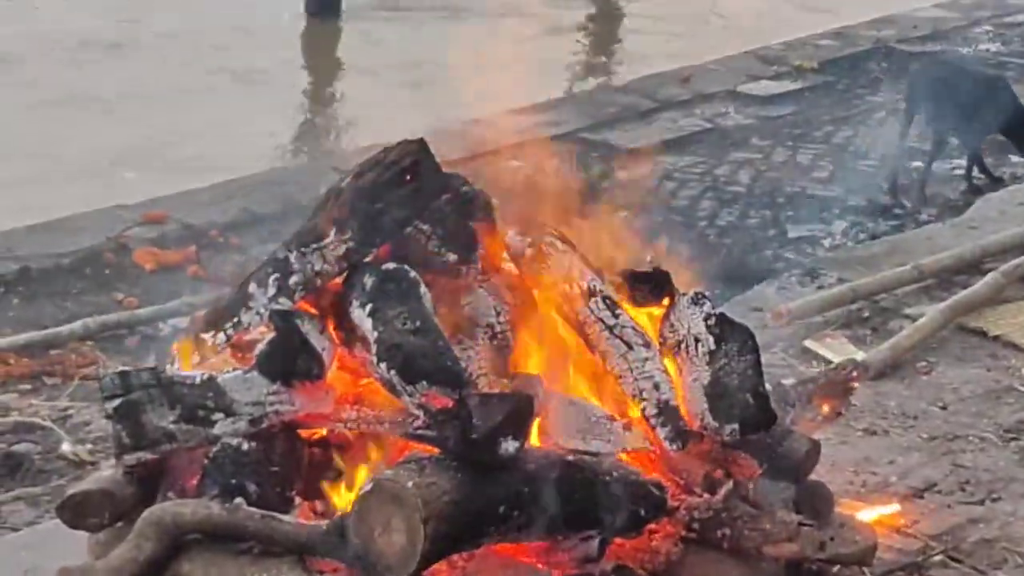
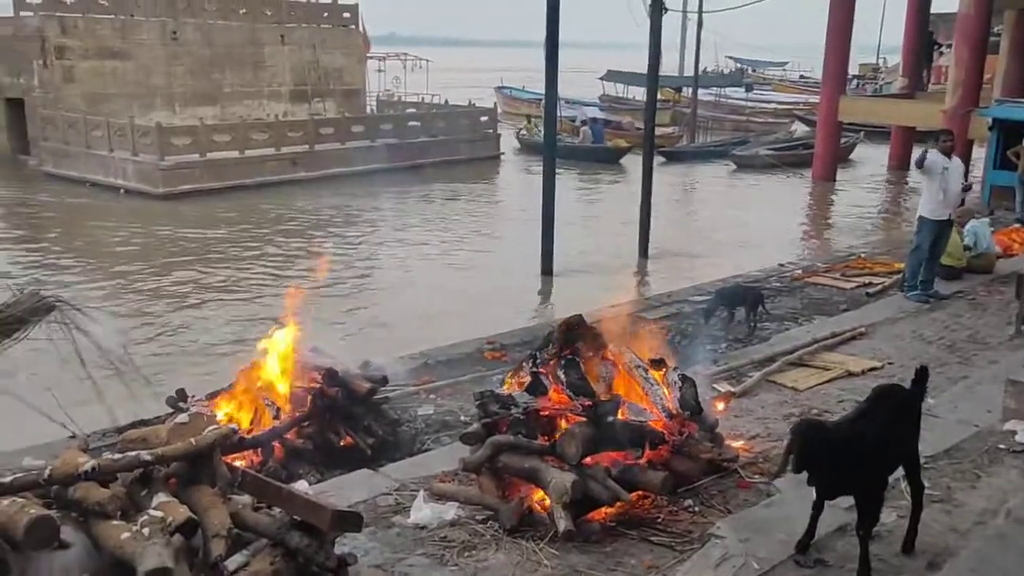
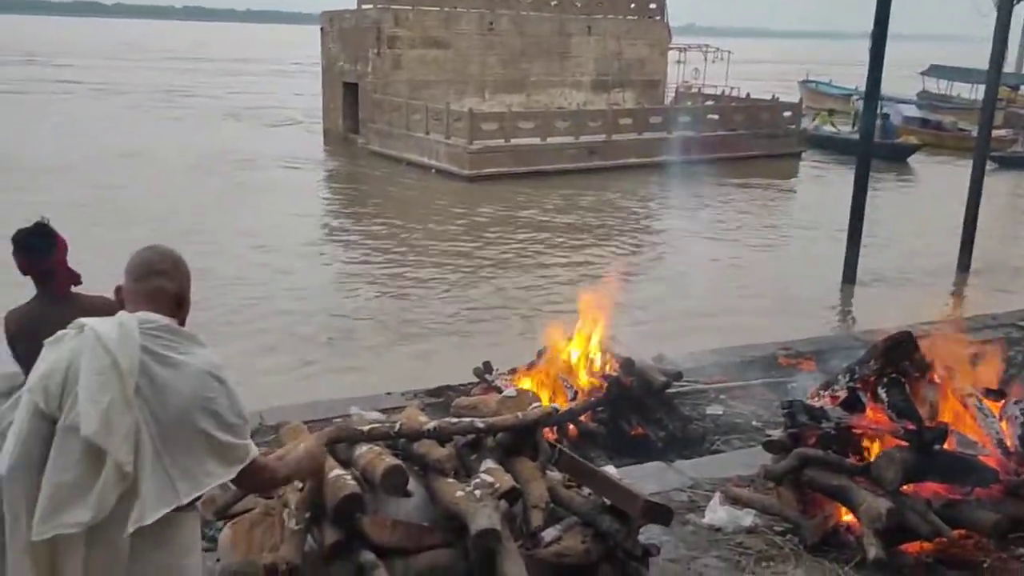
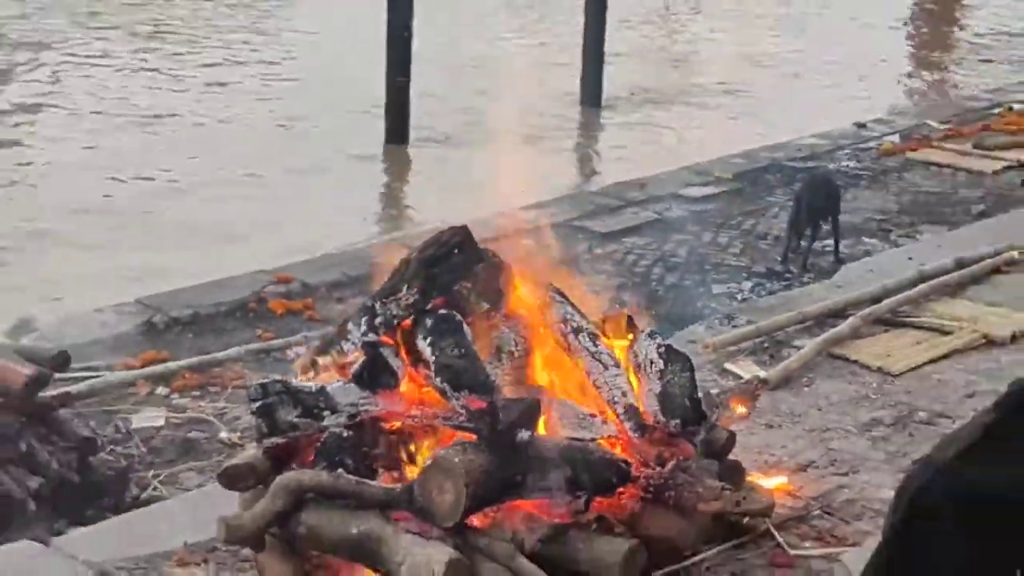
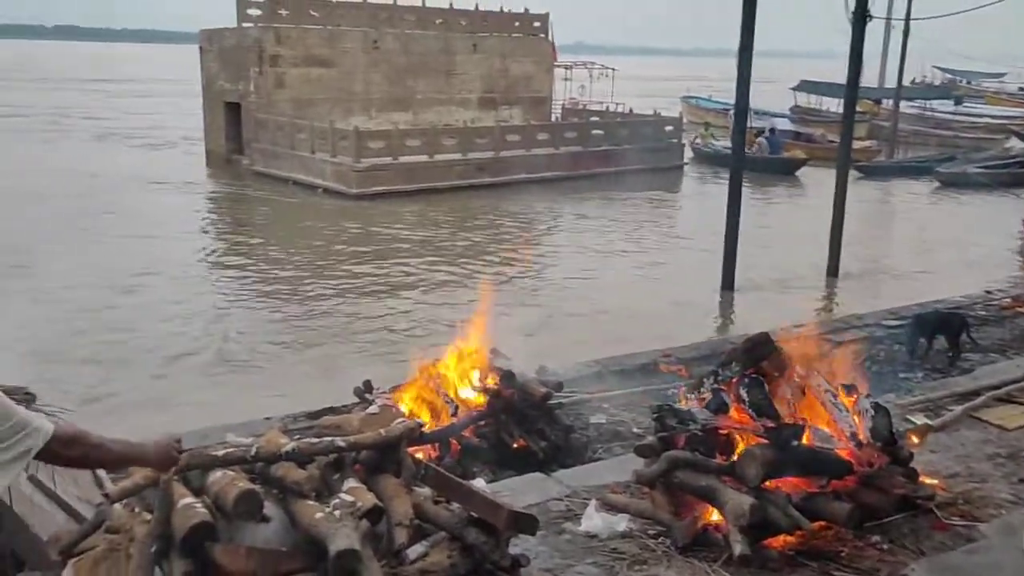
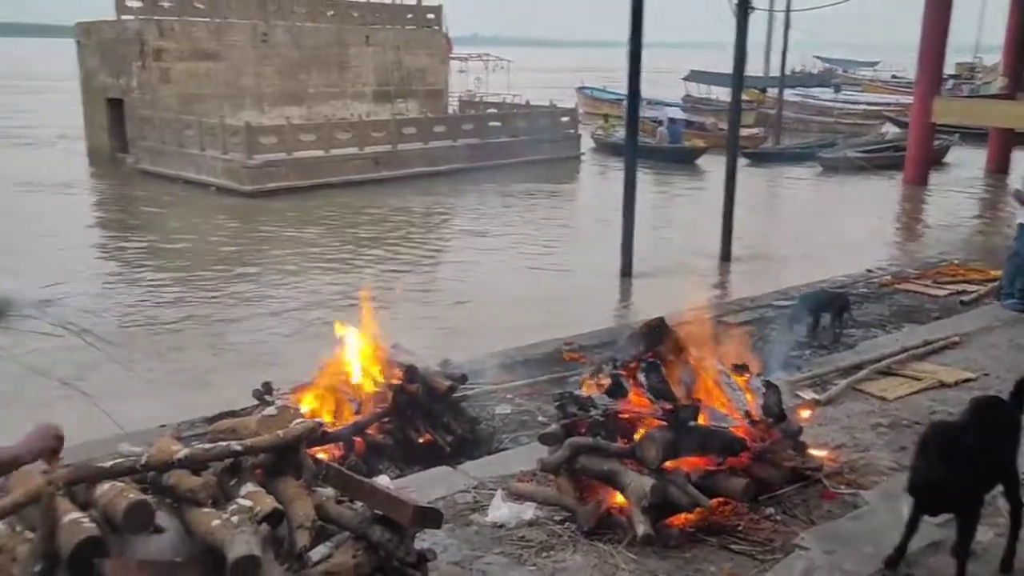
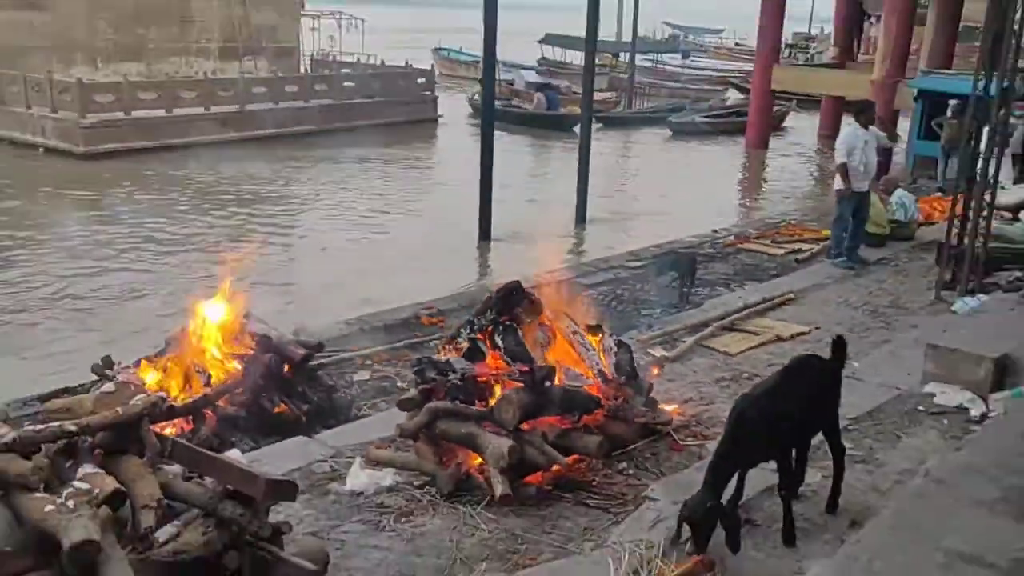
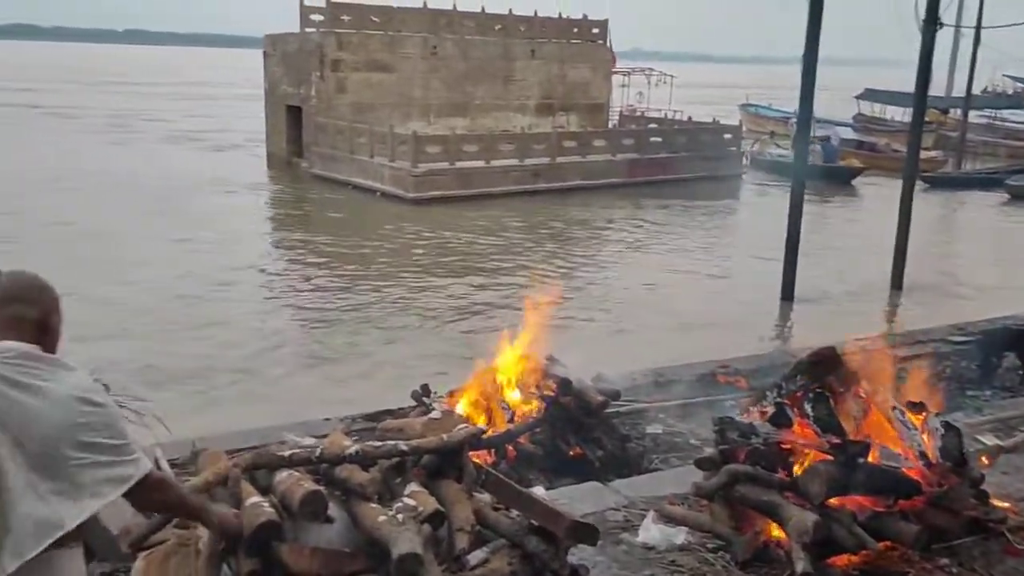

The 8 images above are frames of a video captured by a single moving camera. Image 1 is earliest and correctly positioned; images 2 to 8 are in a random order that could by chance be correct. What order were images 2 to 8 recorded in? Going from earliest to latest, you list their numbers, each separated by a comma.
4, 7, 2, 6, 5, 8, 3
